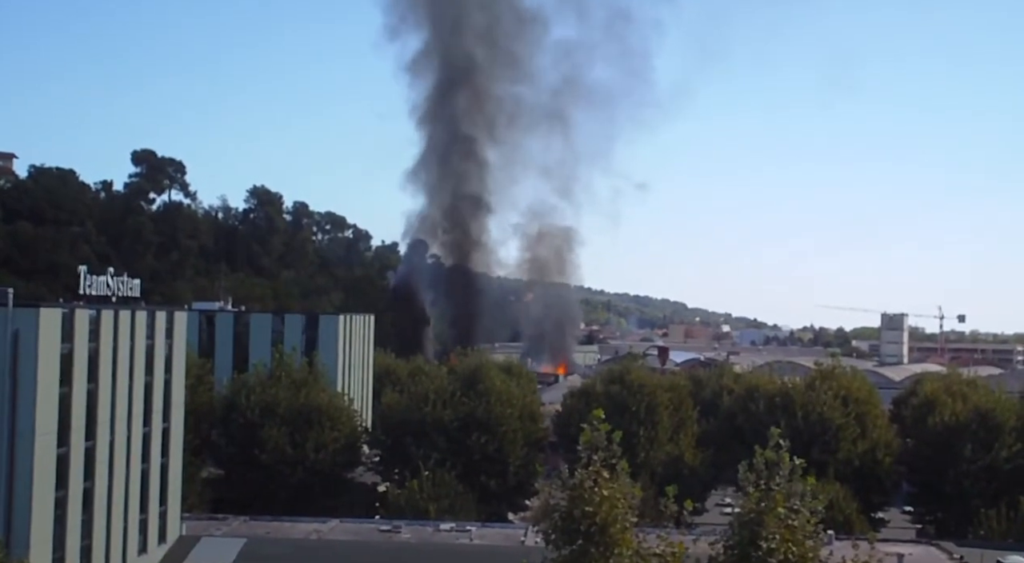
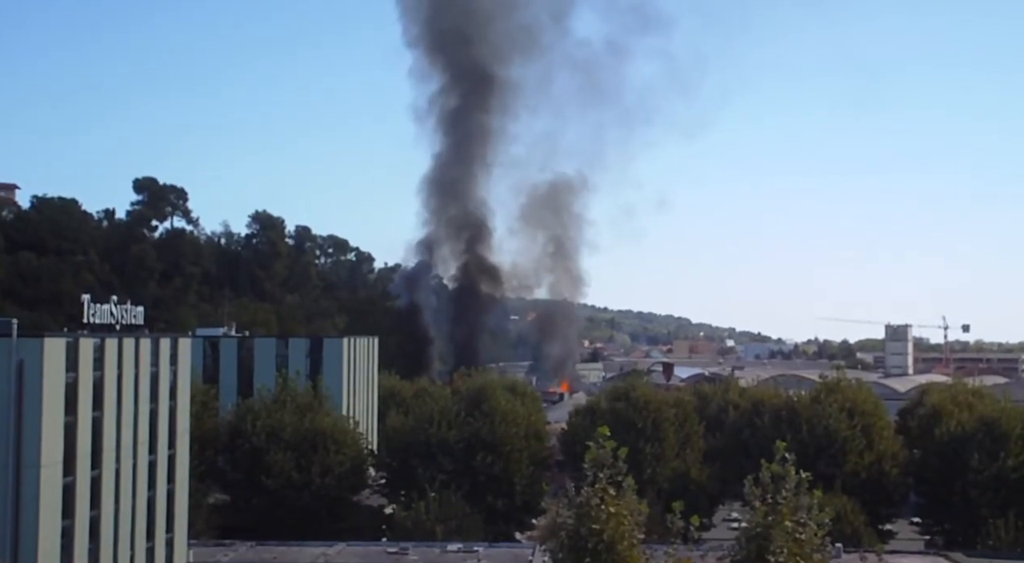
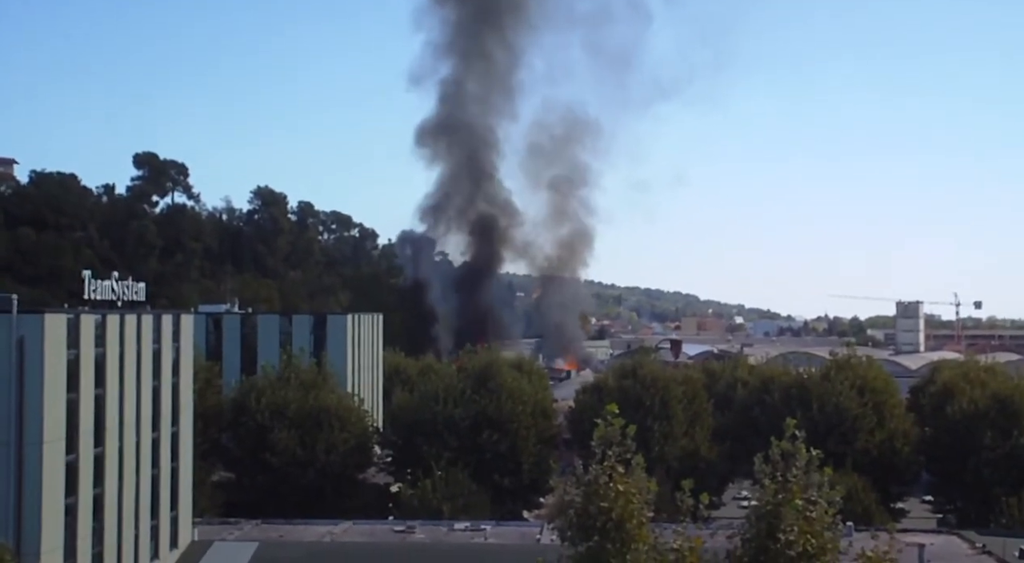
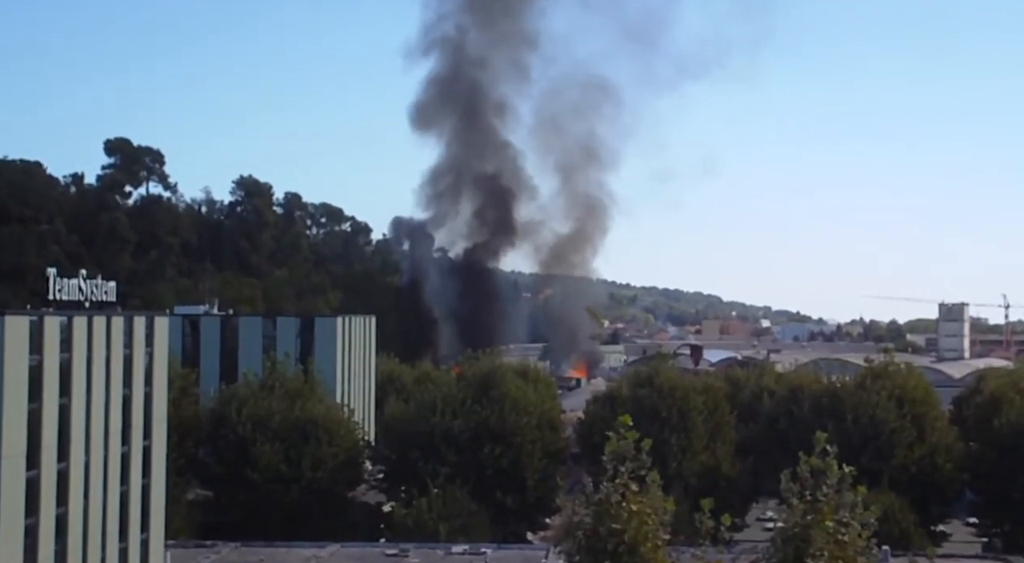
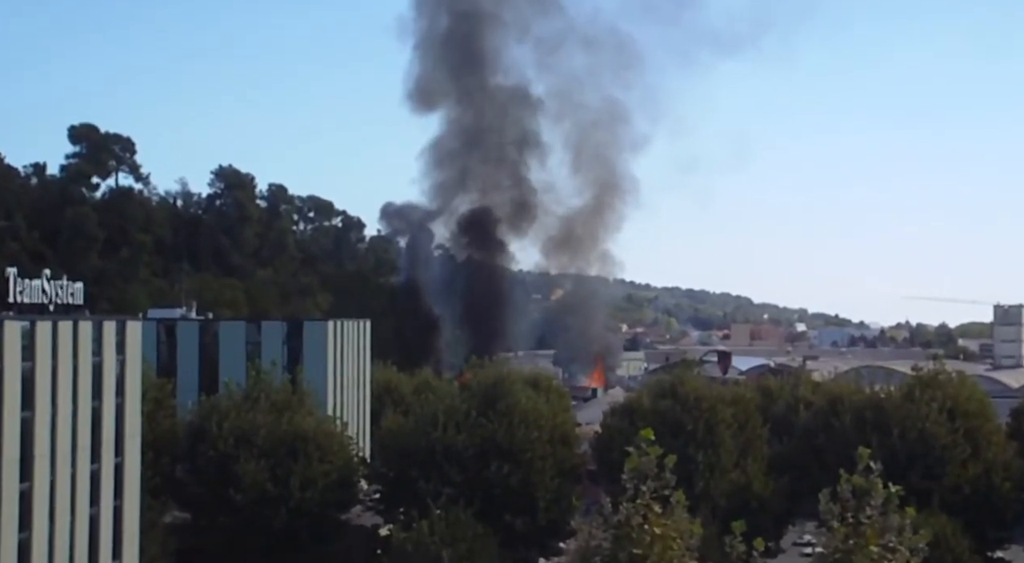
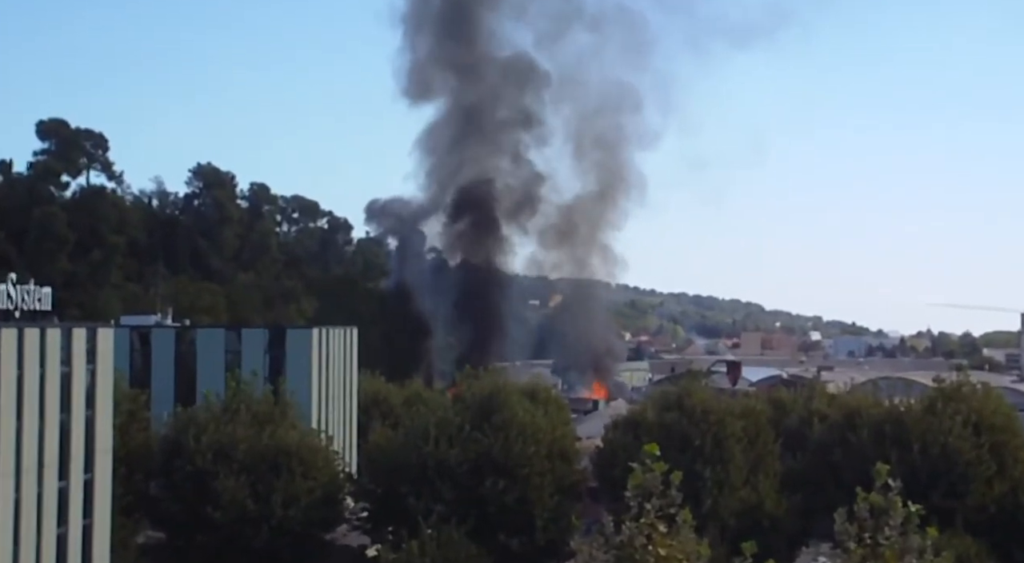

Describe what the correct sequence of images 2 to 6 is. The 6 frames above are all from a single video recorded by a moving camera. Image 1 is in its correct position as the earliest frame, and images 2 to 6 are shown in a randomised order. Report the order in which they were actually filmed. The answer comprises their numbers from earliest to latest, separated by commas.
2, 3, 4, 5, 6
